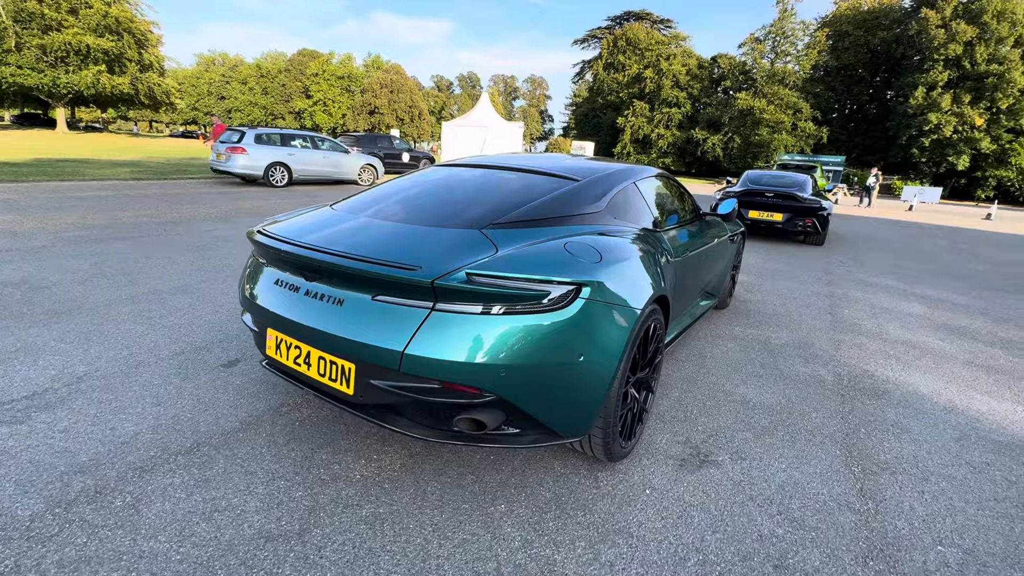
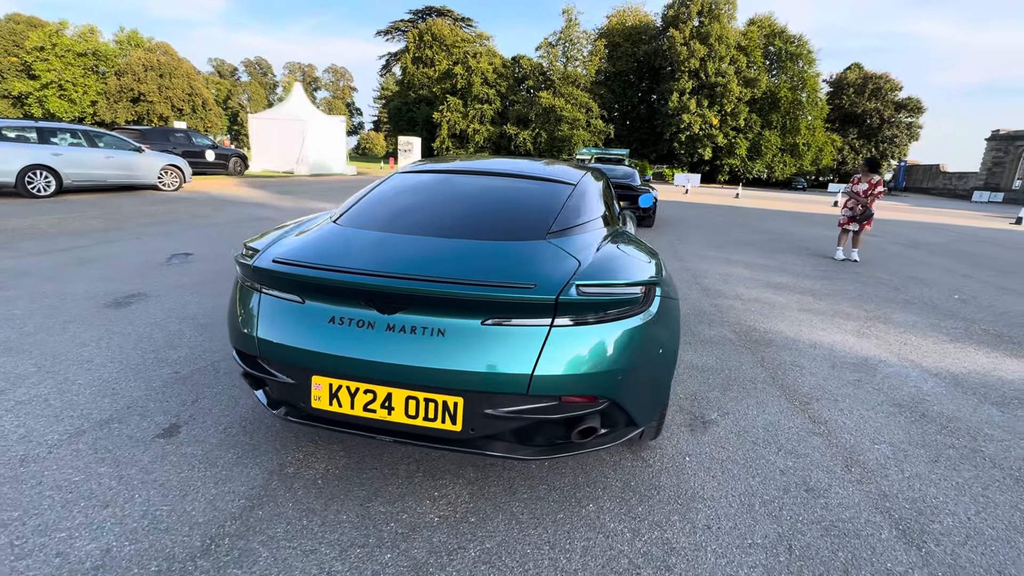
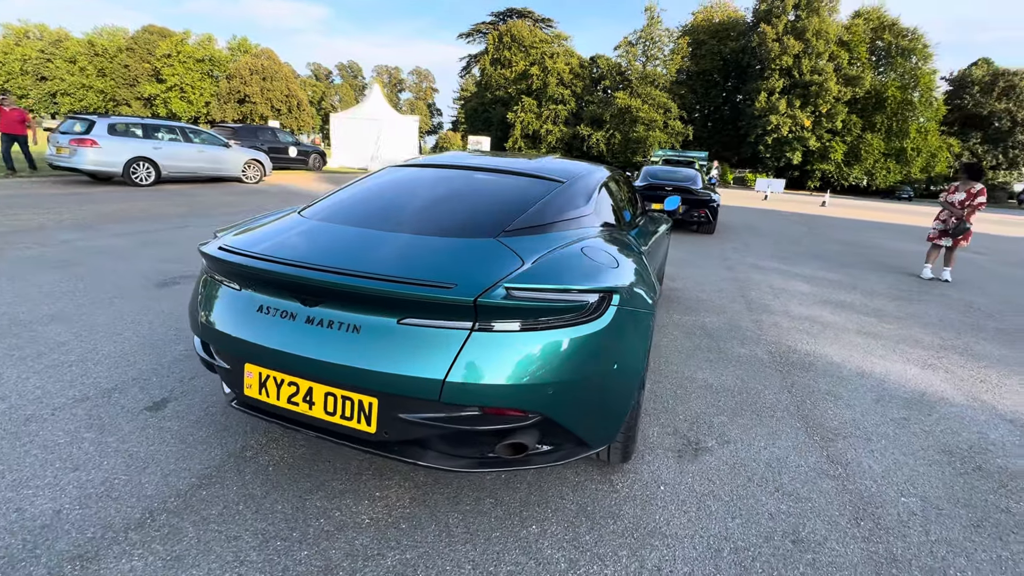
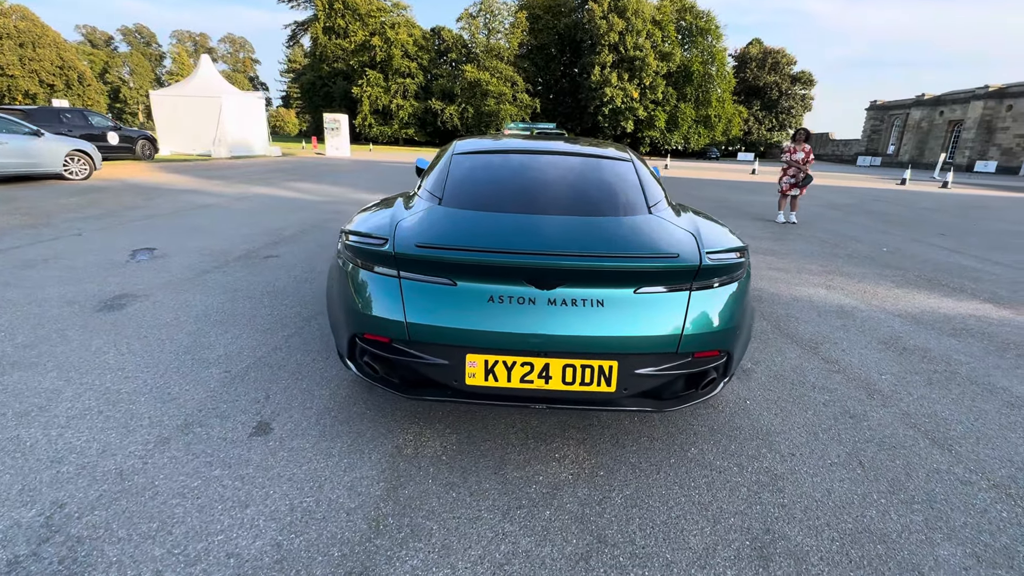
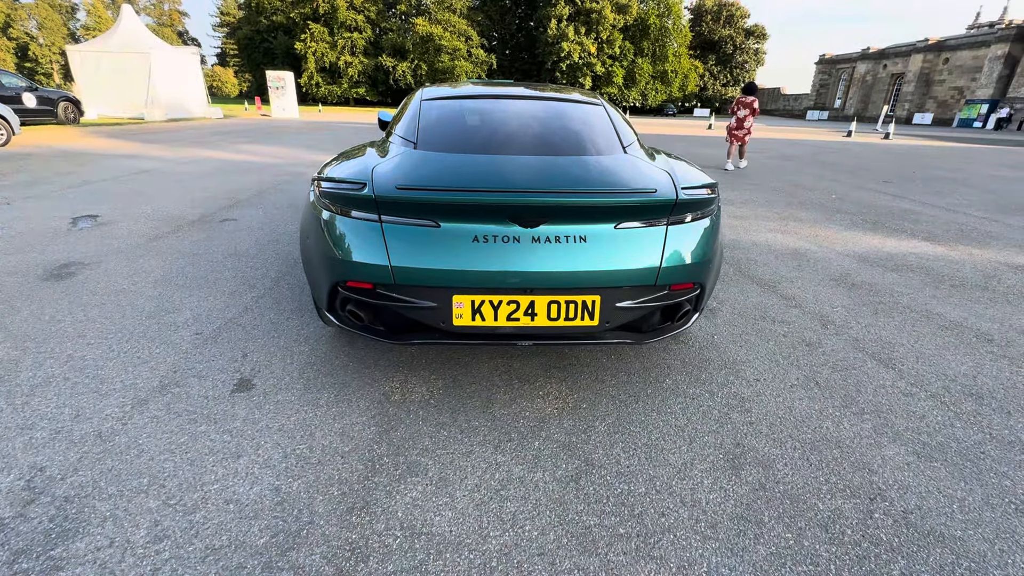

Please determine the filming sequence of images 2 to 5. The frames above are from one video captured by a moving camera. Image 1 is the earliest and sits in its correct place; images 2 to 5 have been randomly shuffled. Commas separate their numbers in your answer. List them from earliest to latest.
3, 2, 4, 5
